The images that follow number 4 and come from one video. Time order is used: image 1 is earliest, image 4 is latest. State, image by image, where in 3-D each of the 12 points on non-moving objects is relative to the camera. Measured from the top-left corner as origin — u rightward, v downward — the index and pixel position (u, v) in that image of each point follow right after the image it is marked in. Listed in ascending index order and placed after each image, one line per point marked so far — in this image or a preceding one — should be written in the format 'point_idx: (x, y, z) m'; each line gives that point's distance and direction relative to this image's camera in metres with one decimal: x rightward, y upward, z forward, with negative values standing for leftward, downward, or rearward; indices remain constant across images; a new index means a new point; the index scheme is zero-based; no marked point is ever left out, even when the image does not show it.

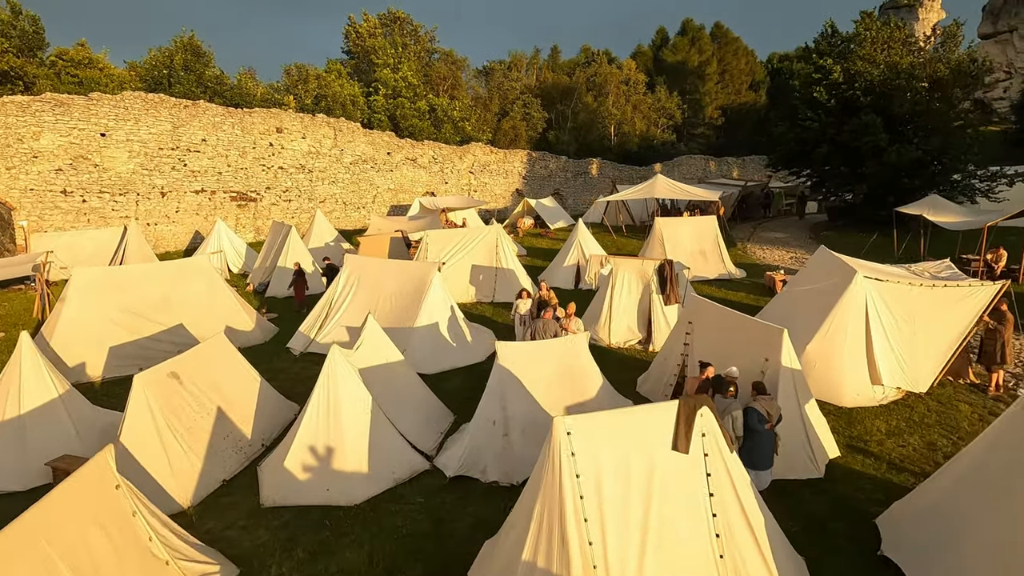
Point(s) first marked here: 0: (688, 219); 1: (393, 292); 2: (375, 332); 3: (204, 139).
0: (+4.4, +1.7, +13.7) m
1: (-2.1, 0.0, +9.5) m
2: (-1.7, -0.6, +7.0) m
3: (-10.1, +4.9, +18.1) m
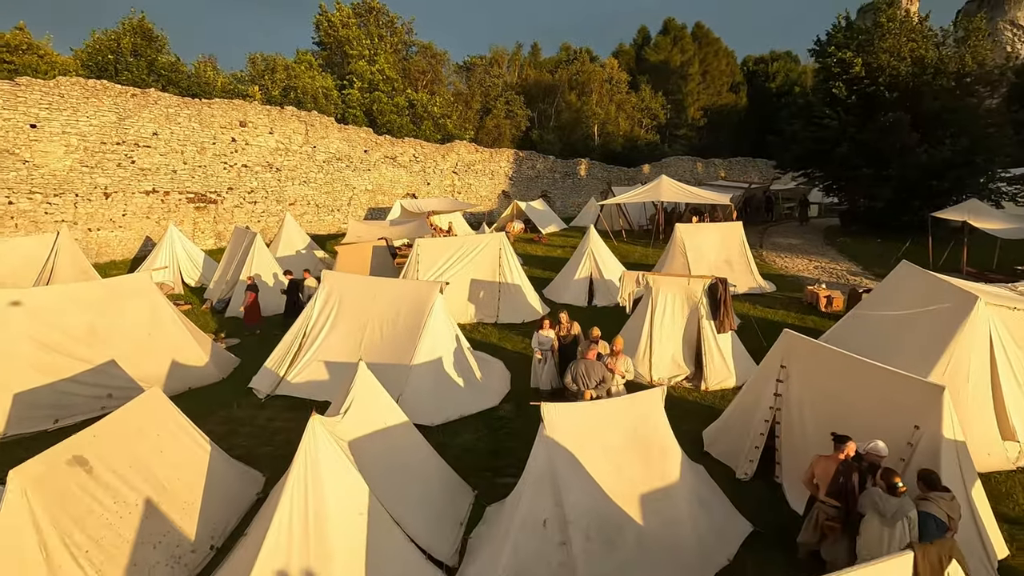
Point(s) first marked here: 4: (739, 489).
0: (+4.4, +1.4, +12.1) m
1: (-1.8, -0.4, +7.6) m
2: (-1.4, -0.9, +5.2) m
3: (-10.3, +4.5, +15.9) m
4: (+2.2, -1.9, +5.3) m
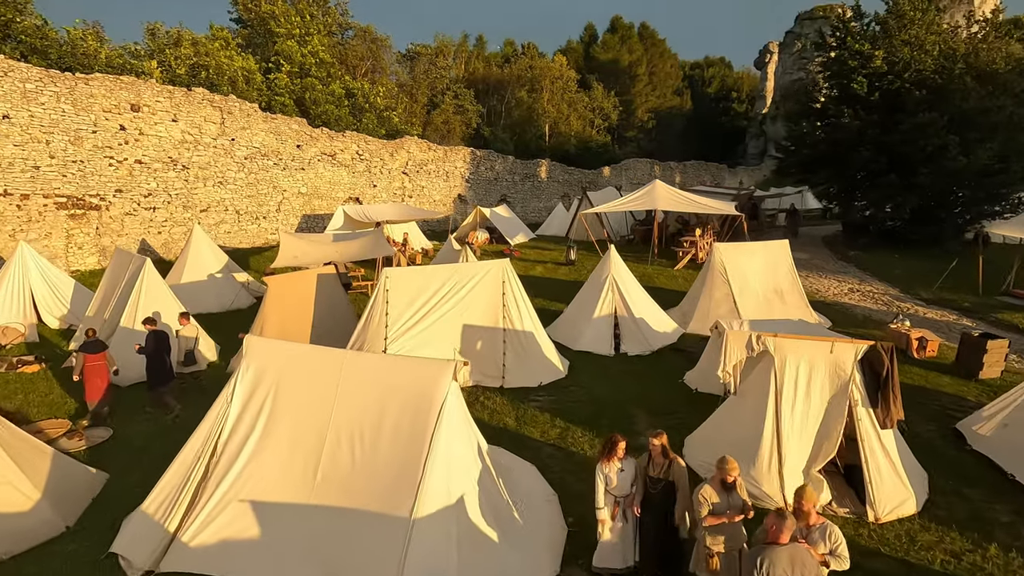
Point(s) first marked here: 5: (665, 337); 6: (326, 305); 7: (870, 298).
0: (+4.3, +0.8, +9.7) m
1: (-1.3, -1.1, +4.5) m
2: (-0.6, -1.6, +2.1) m
3: (-10.7, +3.7, +11.7) m
4: (+3.0, -2.6, +2.7) m
5: (+2.4, -0.8, +8.8) m
6: (-3.1, -0.3, +9.1) m
7: (+7.6, -0.2, +11.6) m
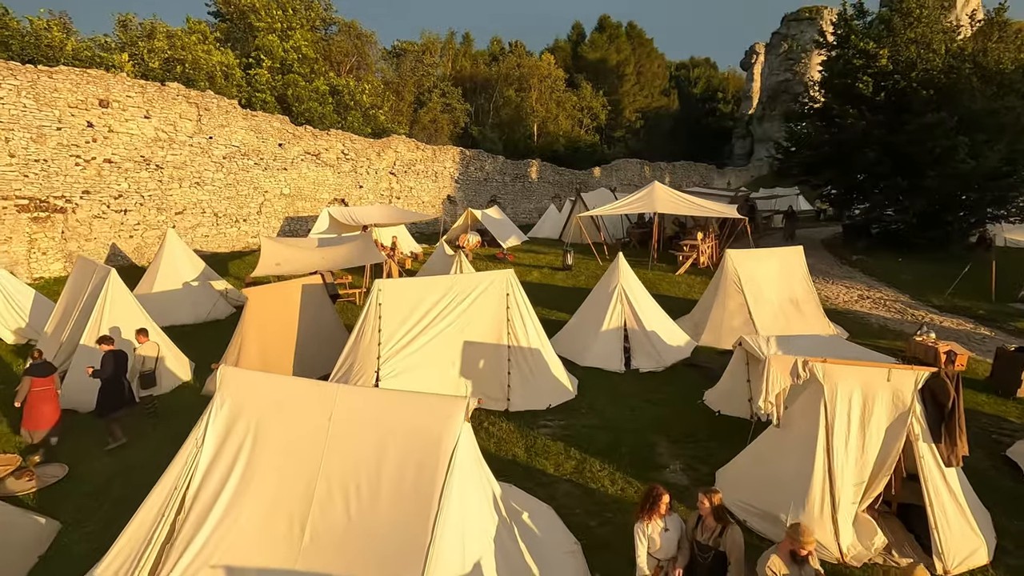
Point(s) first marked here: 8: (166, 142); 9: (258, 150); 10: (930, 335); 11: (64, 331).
0: (+4.3, +0.6, +9.2) m
1: (-1.1, -1.2, +3.8) m
2: (-0.3, -1.7, +1.4) m
3: (-10.8, +3.5, +10.7) m
4: (+3.2, -2.7, +2.1) m
5: (+2.5, -0.9, +8.2) m
6: (-3.1, -0.5, +8.4) m
7: (+7.5, -0.3, +11.2) m
8: (-9.0, +3.8, +14.3) m
9: (-7.7, +4.2, +16.6) m
10: (+6.5, -0.7, +8.6) m
11: (-6.4, -0.6, +7.9) m
